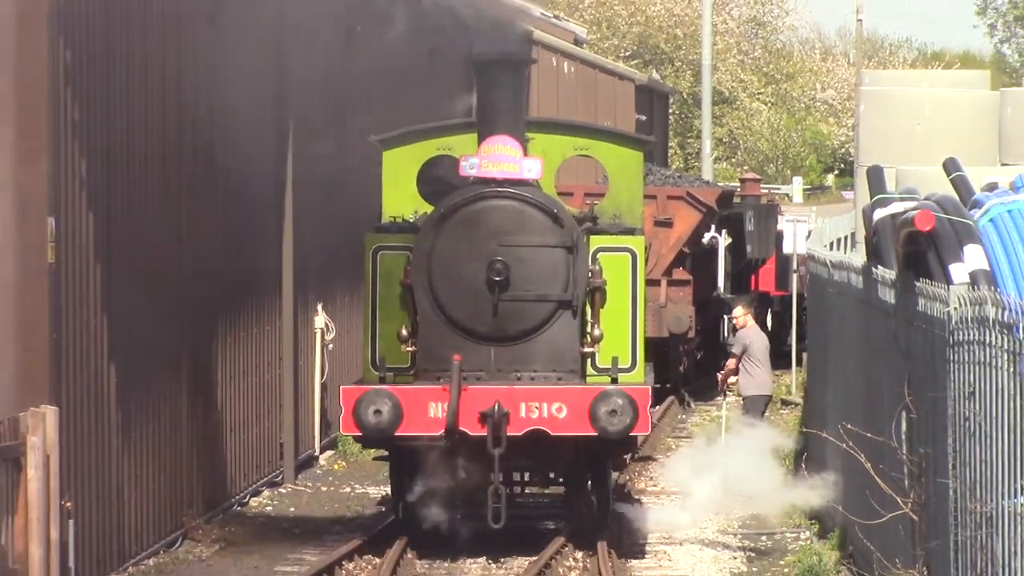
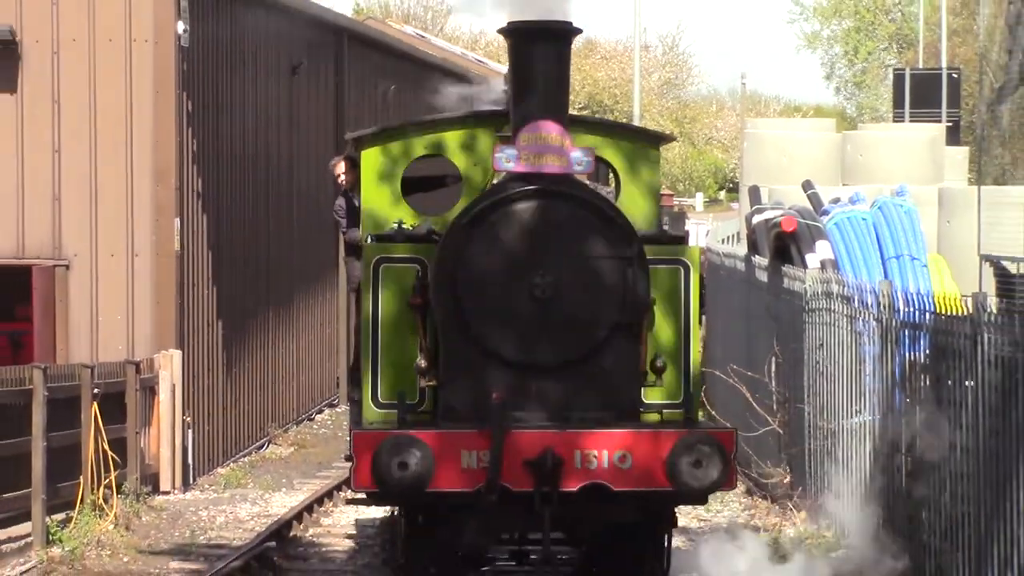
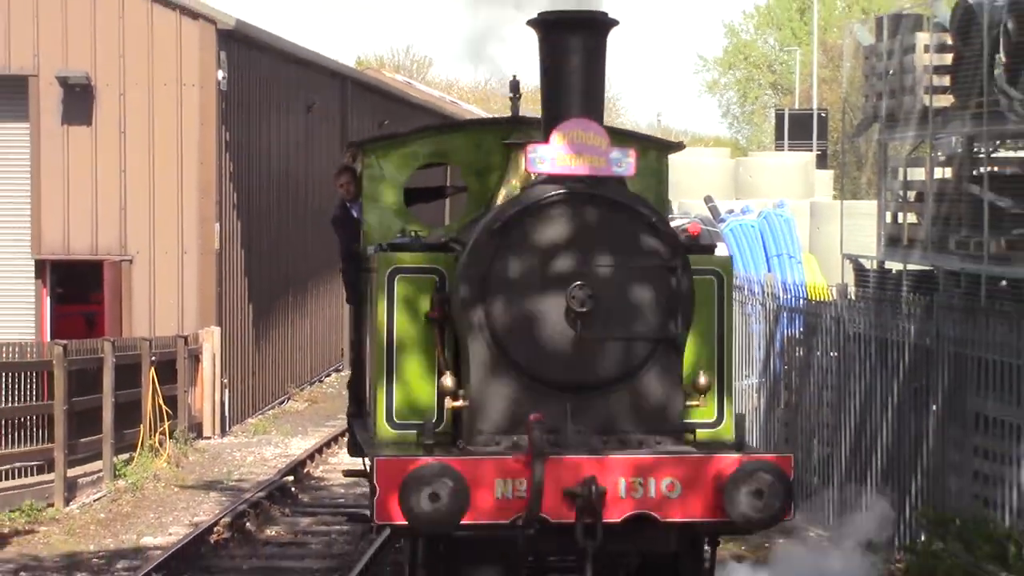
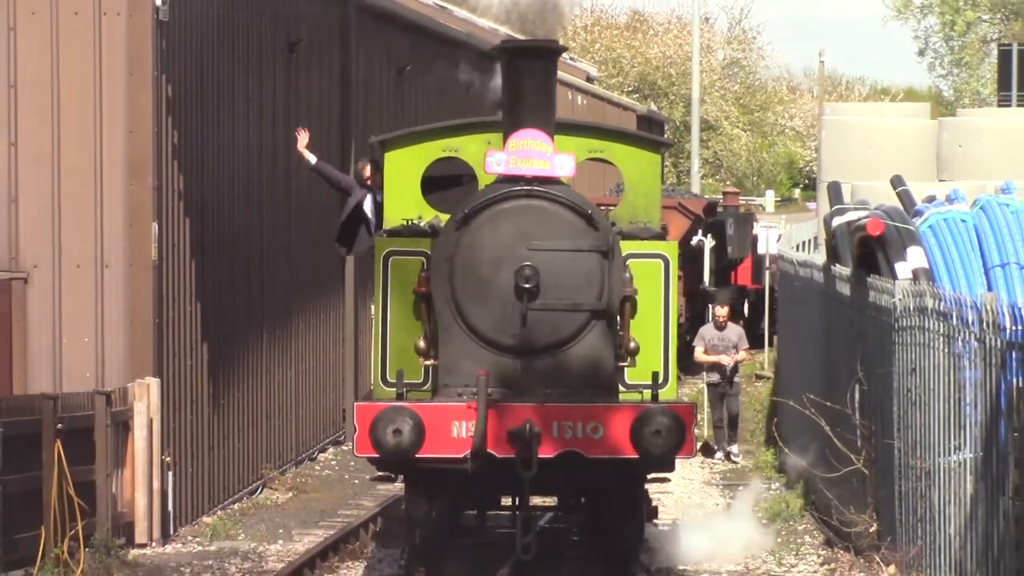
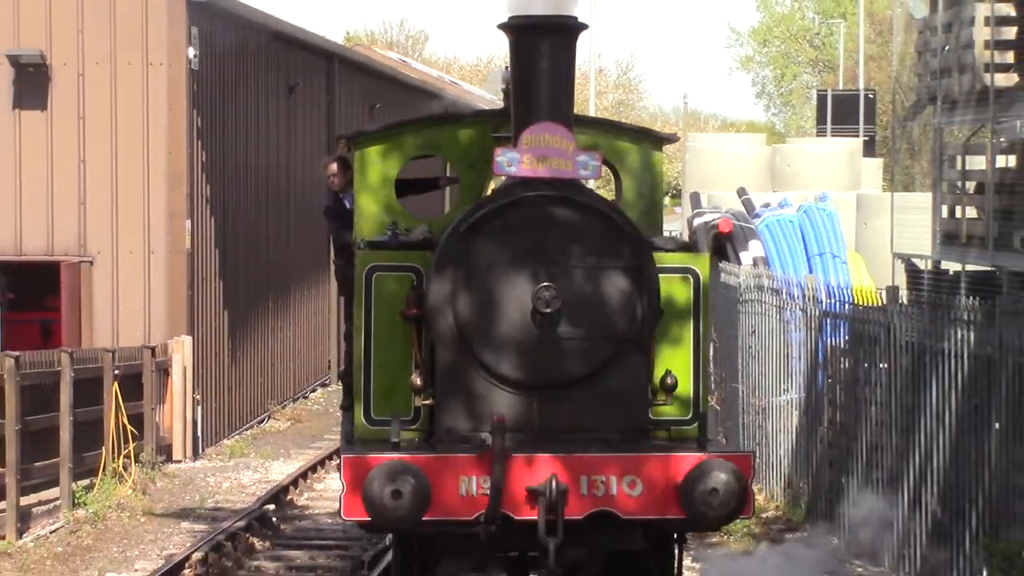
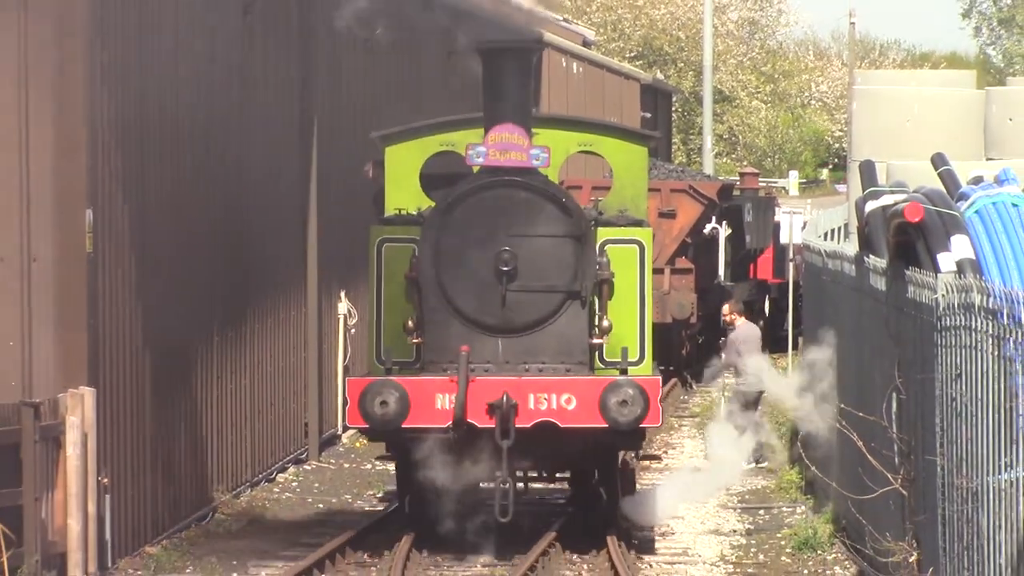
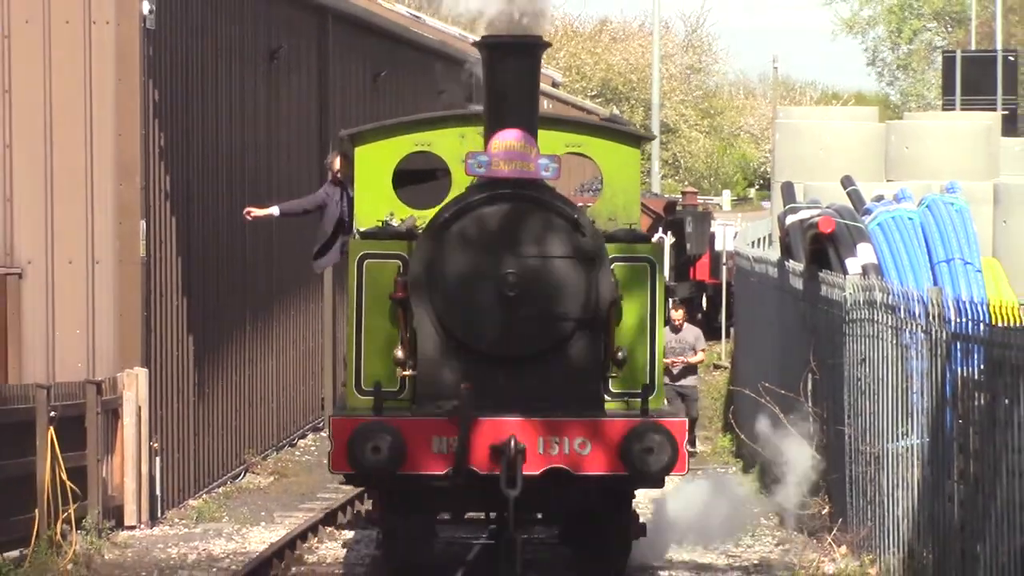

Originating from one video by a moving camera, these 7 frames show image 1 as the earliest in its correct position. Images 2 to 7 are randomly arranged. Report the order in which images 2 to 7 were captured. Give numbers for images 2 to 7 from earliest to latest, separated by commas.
6, 4, 7, 2, 5, 3
